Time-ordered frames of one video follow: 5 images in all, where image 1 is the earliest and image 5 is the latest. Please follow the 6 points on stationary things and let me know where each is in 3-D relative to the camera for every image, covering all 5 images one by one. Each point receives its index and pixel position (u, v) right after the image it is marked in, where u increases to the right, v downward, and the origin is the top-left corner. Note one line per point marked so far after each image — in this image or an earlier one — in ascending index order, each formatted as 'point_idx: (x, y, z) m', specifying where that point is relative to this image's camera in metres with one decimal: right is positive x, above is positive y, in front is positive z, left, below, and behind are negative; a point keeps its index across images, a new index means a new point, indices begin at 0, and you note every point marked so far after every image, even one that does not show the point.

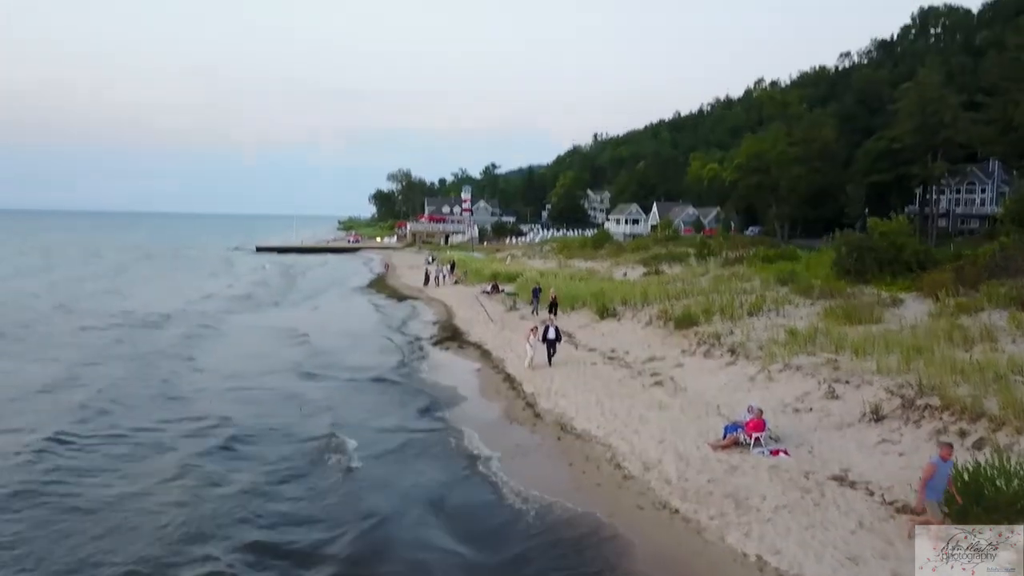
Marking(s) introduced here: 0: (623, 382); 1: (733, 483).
0: (+2.8, -2.3, +17.2) m
1: (+3.4, -3.0, +10.8) m
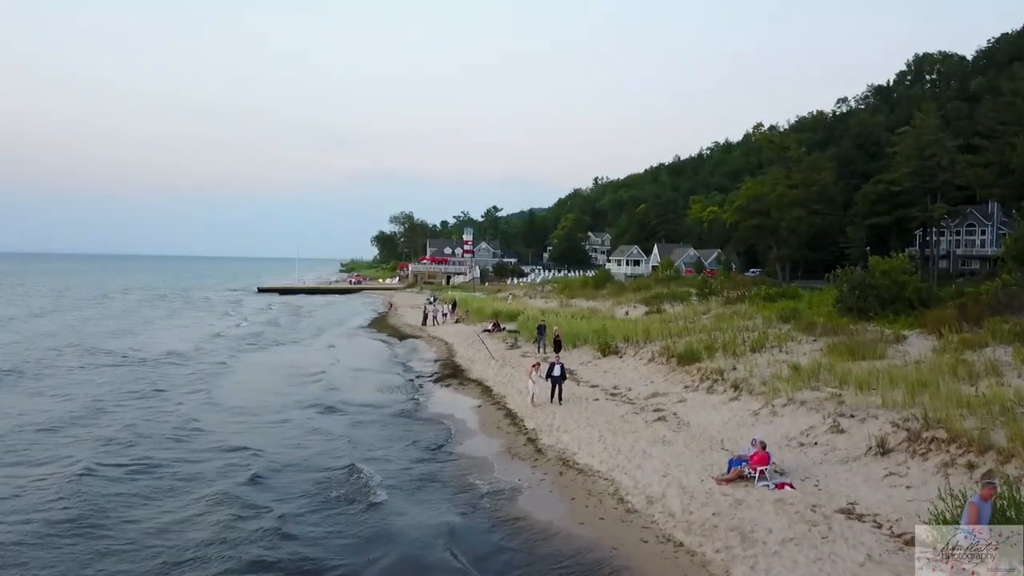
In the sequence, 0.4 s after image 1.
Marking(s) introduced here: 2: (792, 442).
0: (+2.8, -3.2, +17.0) m
1: (+3.4, -3.5, +10.6) m
2: (+5.5, -3.1, +13.8) m
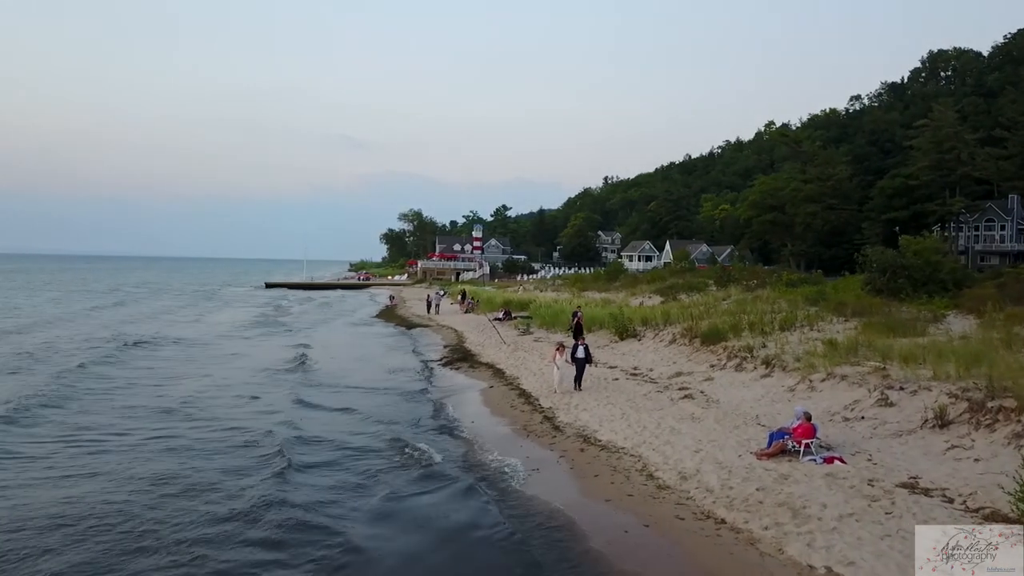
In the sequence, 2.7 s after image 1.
0: (+3.1, -2.5, +15.8) m
1: (+3.7, -2.8, +9.4) m
2: (+5.8, -2.3, +12.5) m
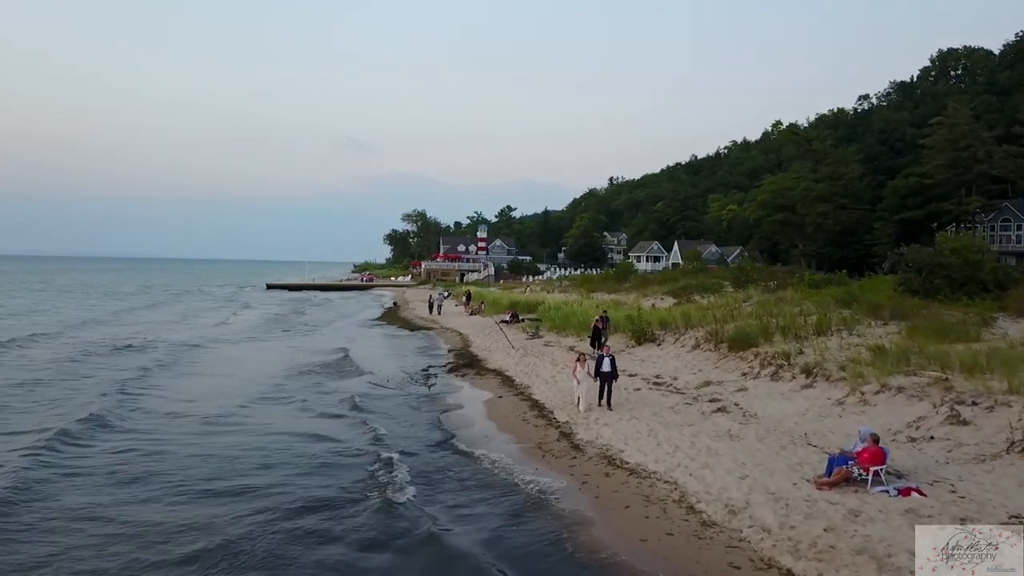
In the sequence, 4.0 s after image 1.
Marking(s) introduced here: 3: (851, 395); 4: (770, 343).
0: (+3.4, -2.5, +14.2) m
1: (+3.9, -2.7, +7.8) m
2: (+6.0, -2.3, +10.9) m
3: (+6.3, -2.0, +12.9) m
4: (+6.4, -1.4, +17.2) m
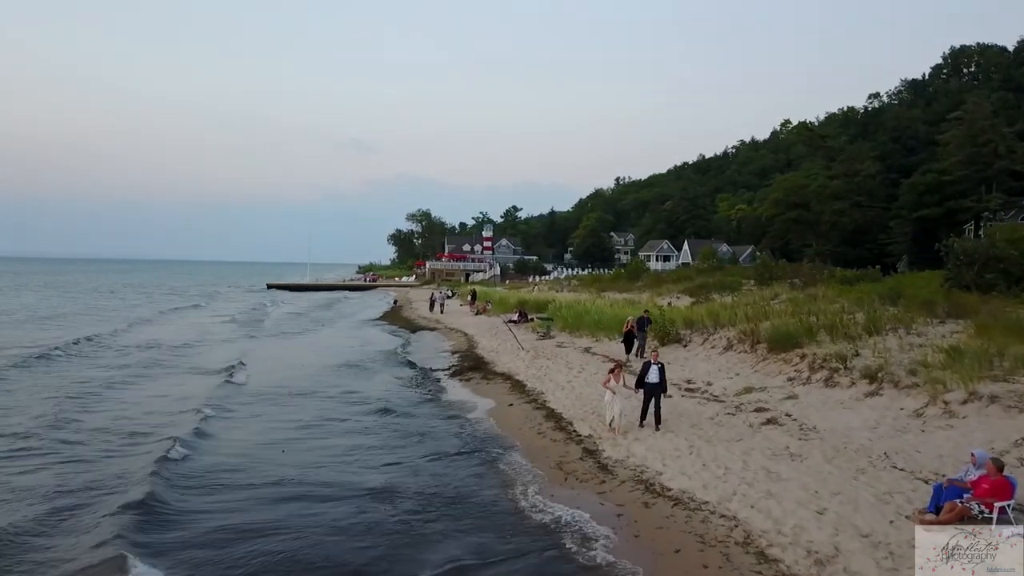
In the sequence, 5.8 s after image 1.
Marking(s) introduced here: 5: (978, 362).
0: (+3.6, -2.3, +12.1) m
1: (+4.1, -2.6, +5.7) m
2: (+6.3, -2.2, +8.8) m
3: (+6.5, -1.8, +10.9) m
4: (+6.6, -1.2, +15.2) m
5: (+8.1, -1.3, +12.0) m
